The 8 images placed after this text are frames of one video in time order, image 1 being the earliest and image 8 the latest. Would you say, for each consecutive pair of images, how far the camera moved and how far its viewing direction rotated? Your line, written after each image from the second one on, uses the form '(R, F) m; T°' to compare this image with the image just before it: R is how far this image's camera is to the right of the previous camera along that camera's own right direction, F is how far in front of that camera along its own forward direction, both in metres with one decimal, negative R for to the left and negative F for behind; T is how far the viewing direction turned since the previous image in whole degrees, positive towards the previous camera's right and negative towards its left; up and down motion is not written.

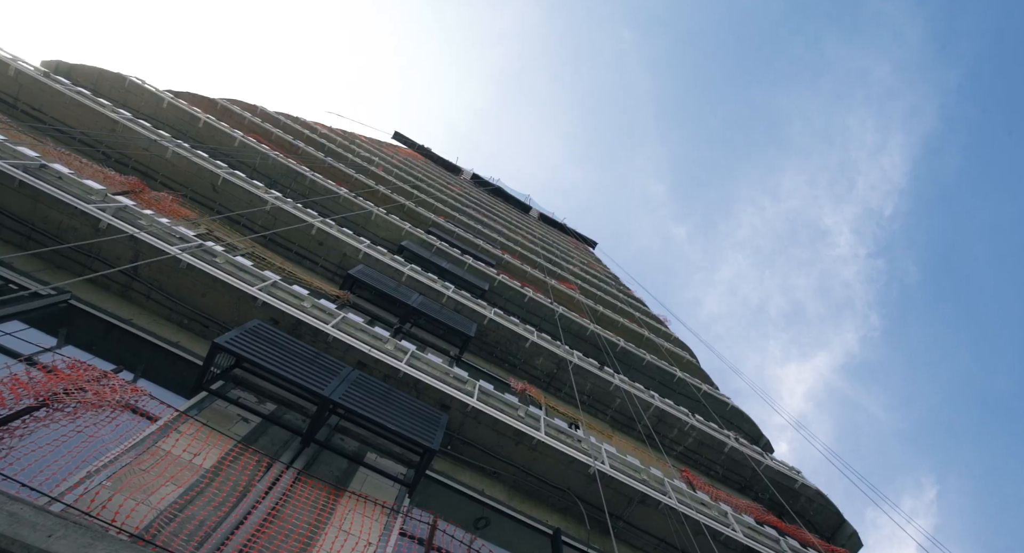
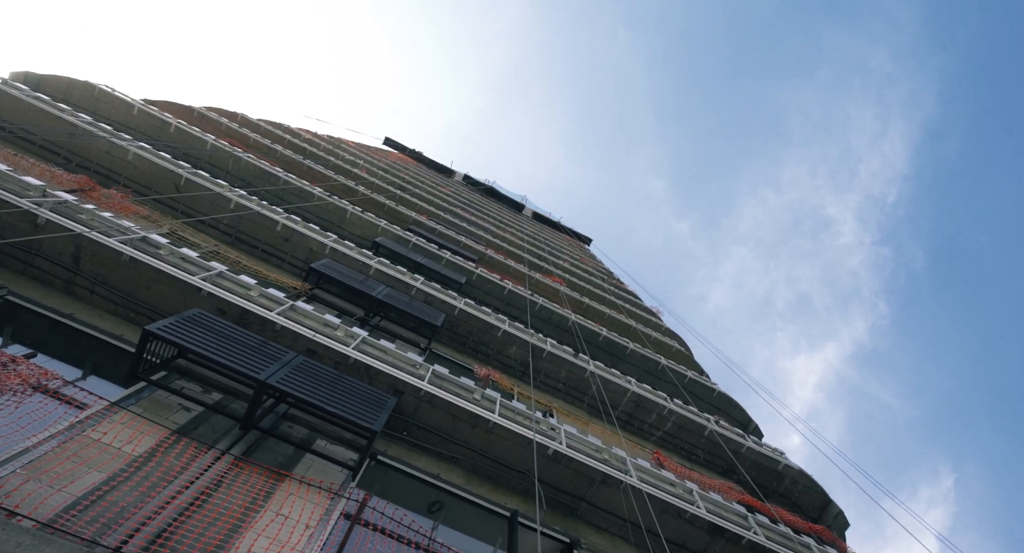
(+1.1, +0.1) m; 0°
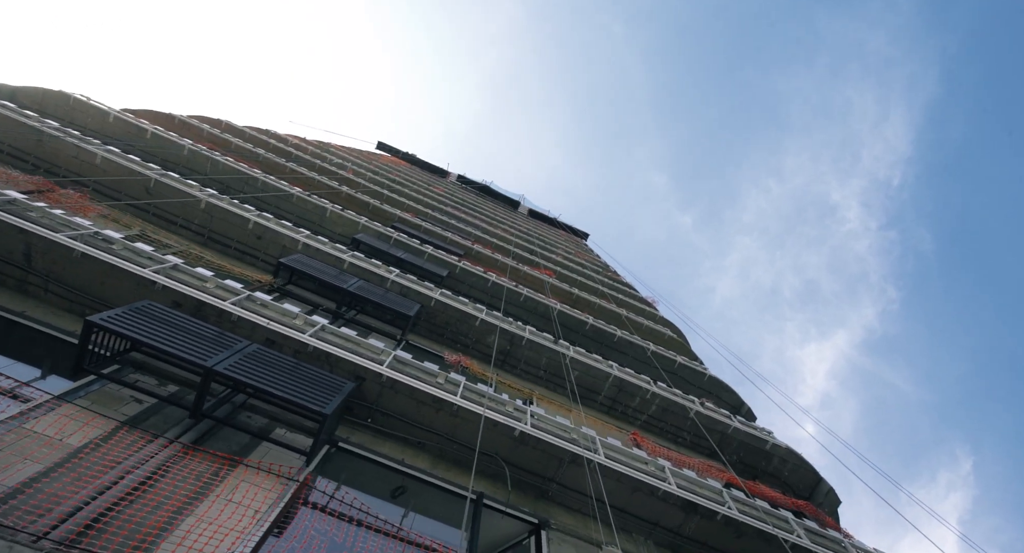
(+1.0, +0.1) m; 0°
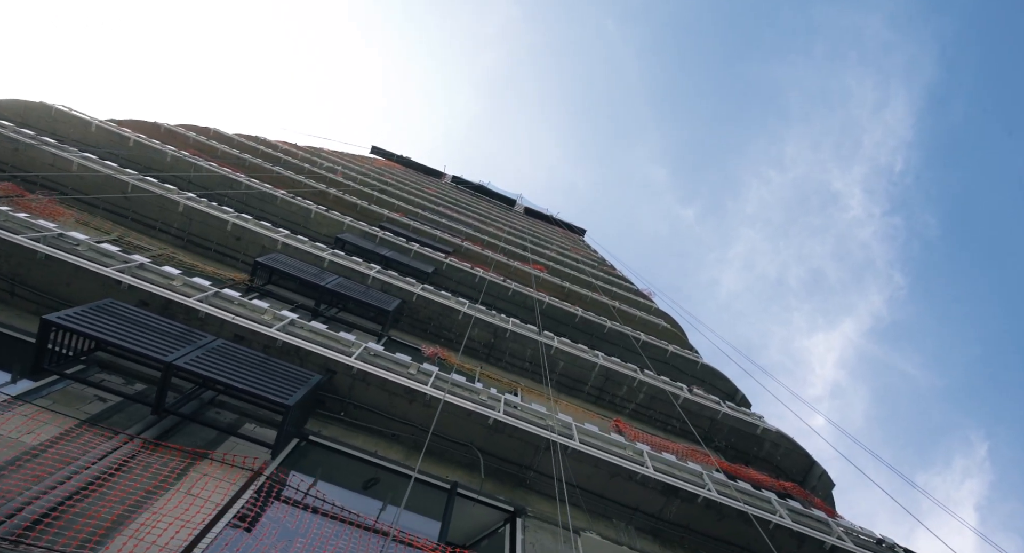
(+0.7, +0.1) m; 0°
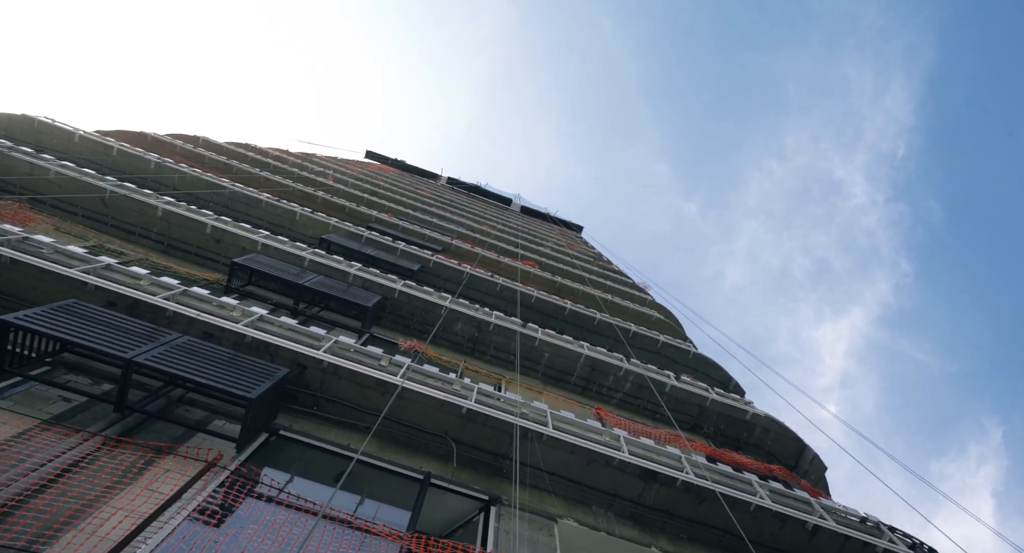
(+0.7, +0.1) m; 0°
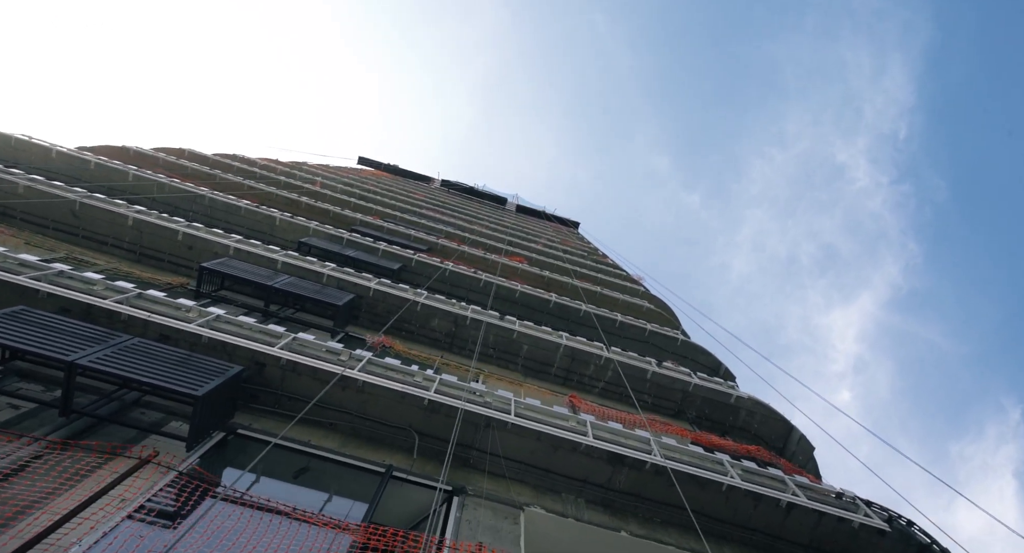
(+1.0, +0.1) m; 0°
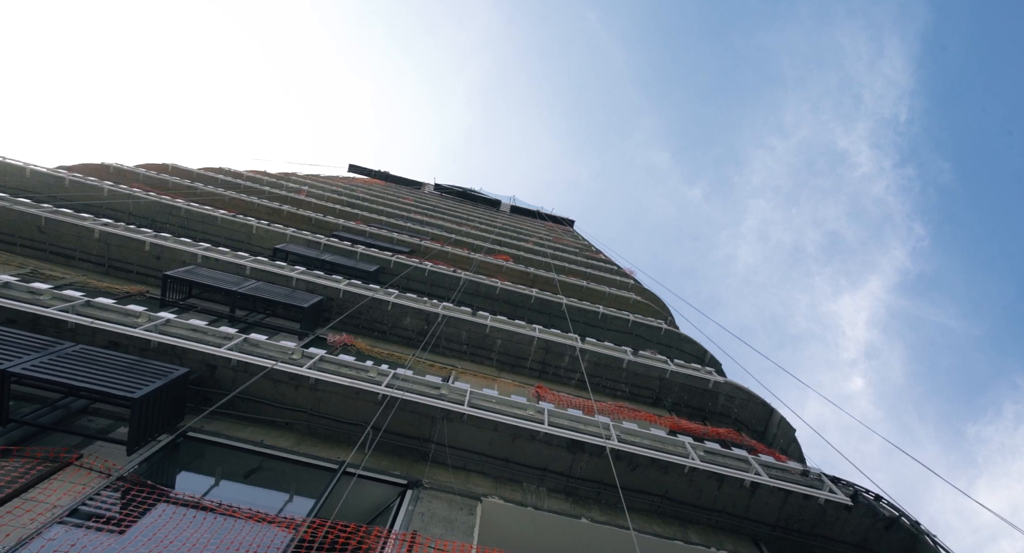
(+1.2, +0.1) m; 0°
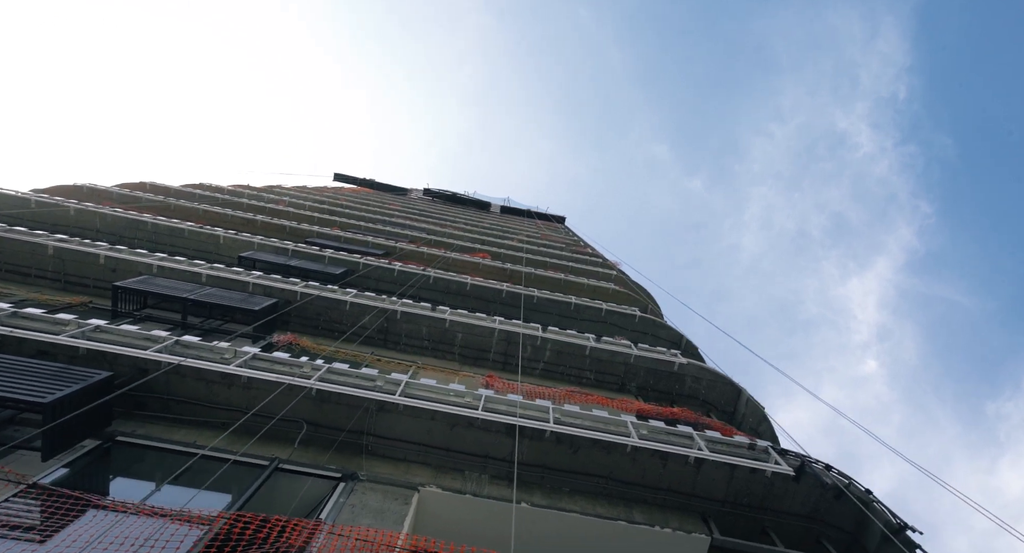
(+1.6, +0.1) m; 0°
